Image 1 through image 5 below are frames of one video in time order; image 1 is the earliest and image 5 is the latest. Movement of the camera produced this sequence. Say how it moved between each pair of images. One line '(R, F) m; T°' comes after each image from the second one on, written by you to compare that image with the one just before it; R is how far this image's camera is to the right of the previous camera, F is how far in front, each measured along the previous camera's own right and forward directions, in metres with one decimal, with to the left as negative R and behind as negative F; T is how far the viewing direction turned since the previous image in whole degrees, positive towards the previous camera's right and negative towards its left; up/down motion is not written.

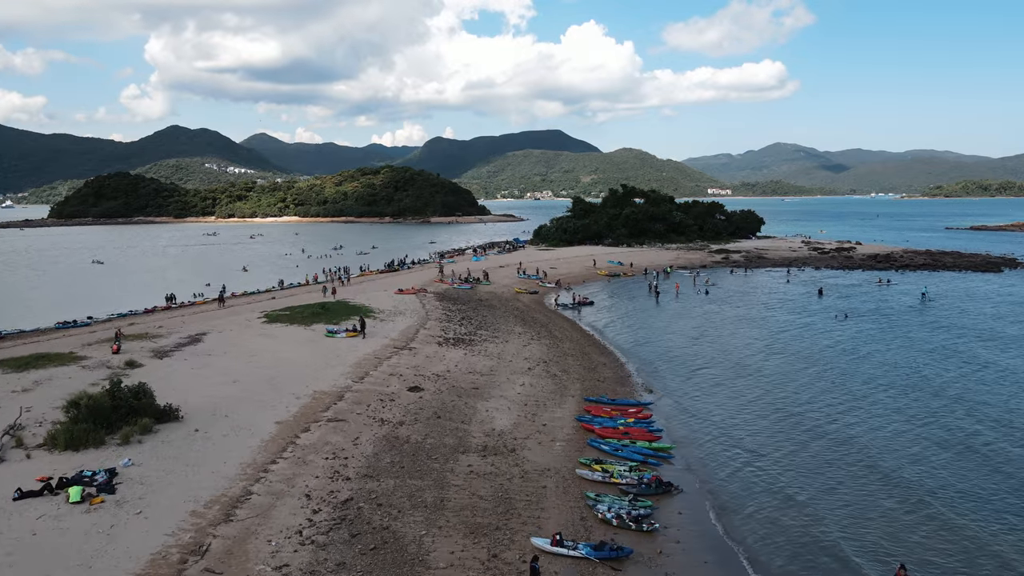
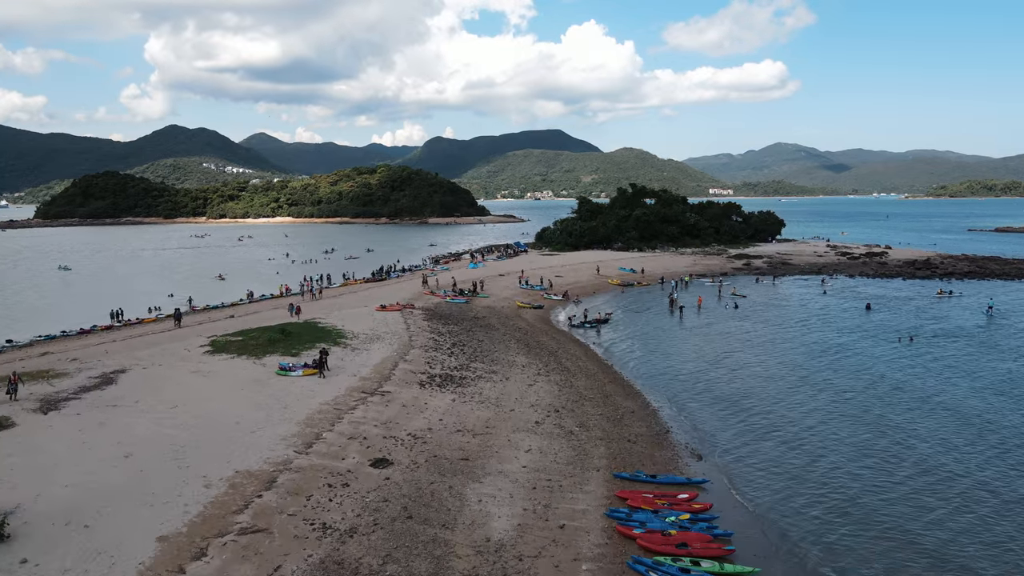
(0.0, +6.2) m; 0°
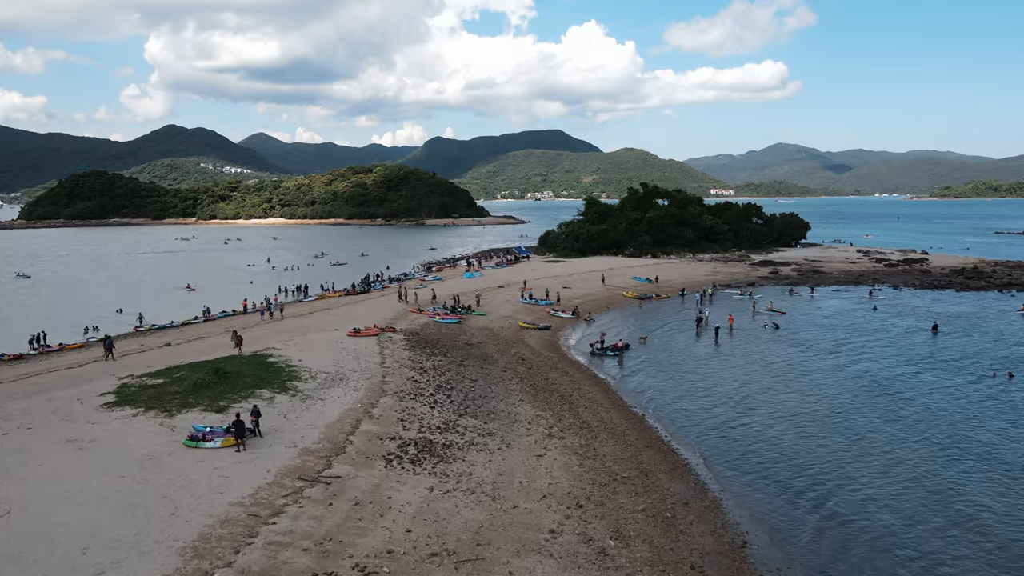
(0.0, +6.6) m; 0°
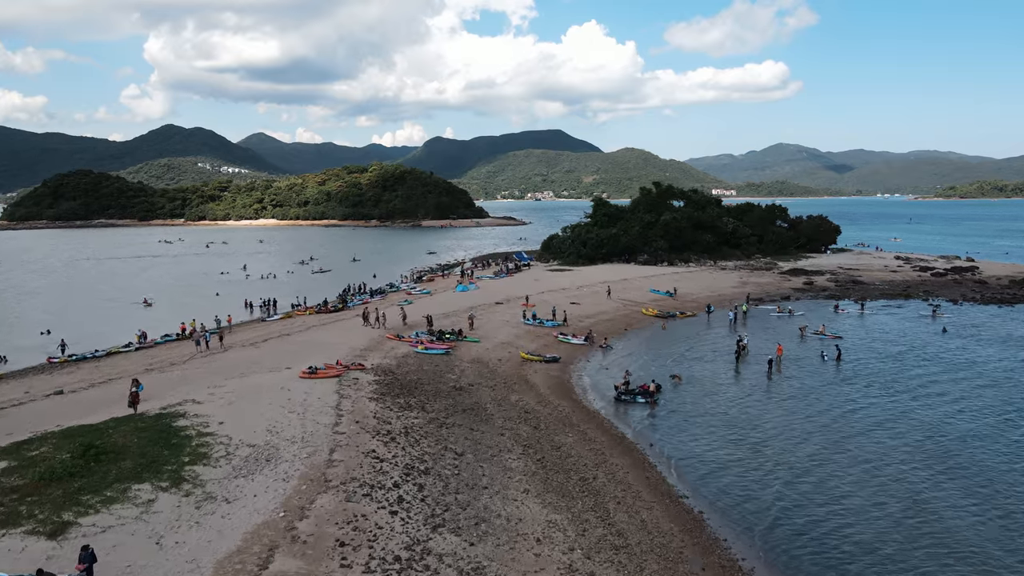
(0.0, +6.8) m; 0°
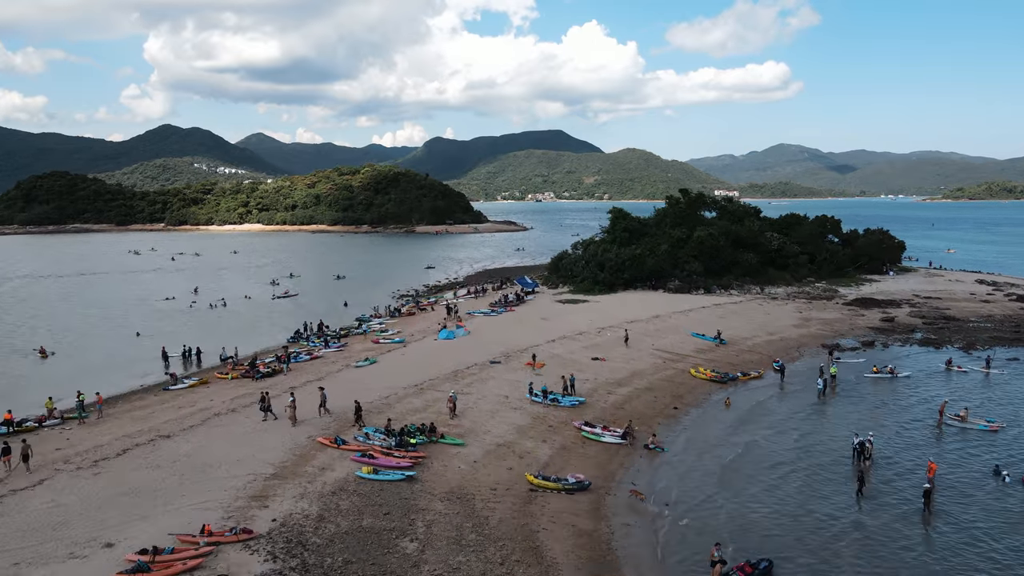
(0.0, +10.8) m; 0°
